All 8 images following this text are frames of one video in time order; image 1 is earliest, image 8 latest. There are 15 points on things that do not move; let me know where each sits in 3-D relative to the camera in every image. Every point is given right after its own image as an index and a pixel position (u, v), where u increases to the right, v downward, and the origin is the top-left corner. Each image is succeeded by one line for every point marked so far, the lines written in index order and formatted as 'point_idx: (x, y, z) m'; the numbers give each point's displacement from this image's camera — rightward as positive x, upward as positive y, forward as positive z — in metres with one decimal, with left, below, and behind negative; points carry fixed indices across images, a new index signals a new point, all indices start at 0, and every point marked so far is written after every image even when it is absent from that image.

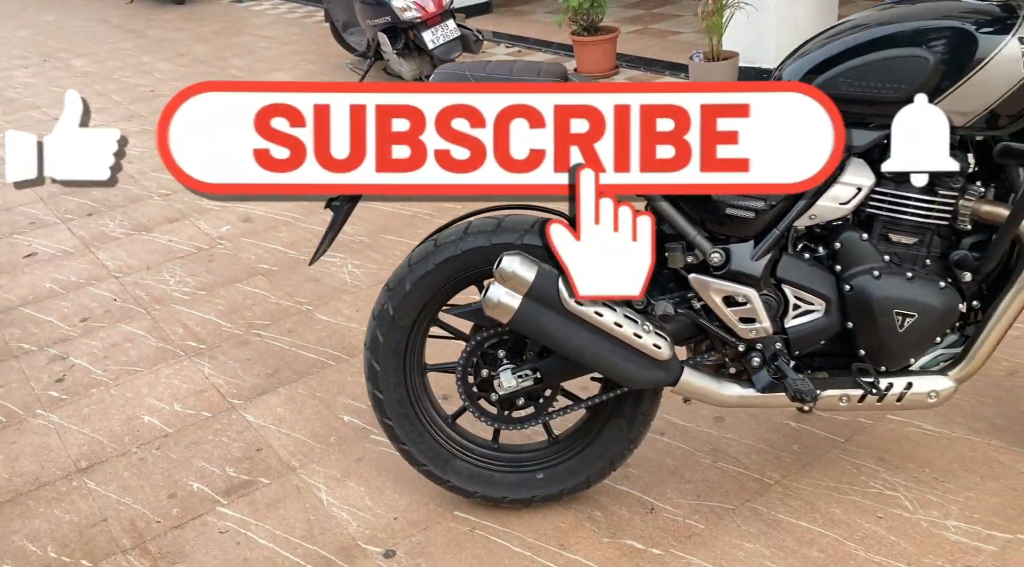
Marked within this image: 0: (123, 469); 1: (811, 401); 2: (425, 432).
0: (-1.1, -0.5, +2.8) m
1: (+0.6, -0.3, +2.2) m
2: (-0.2, -0.4, +2.5) m
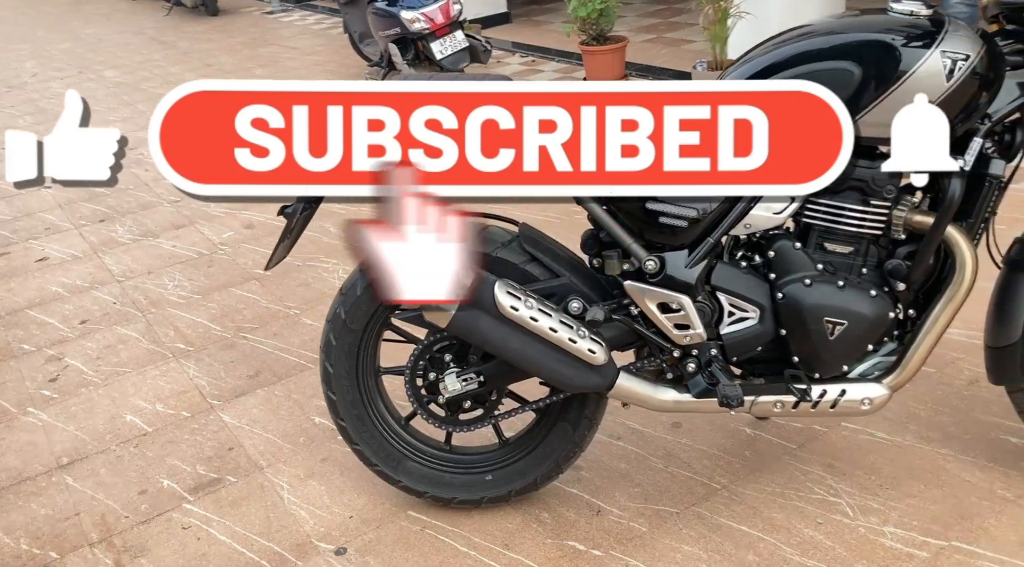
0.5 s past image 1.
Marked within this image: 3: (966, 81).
0: (-1.2, -0.5, +3.0) m
1: (+0.5, -0.3, +2.3) m
2: (-0.3, -0.4, +2.5) m
3: (+1.0, +0.4, +2.1) m
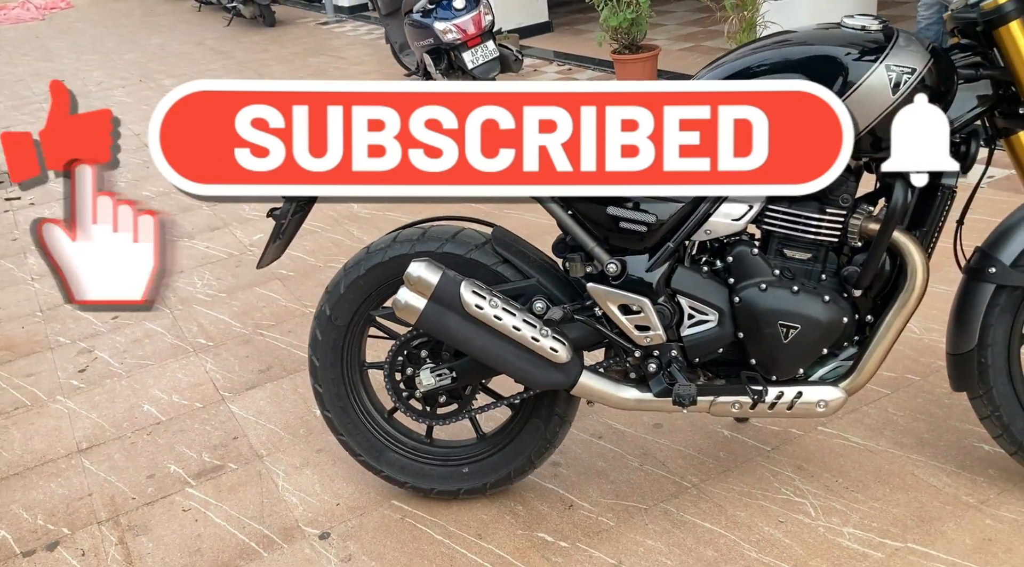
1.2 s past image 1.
0: (-1.3, -0.5, +3.2) m
1: (+0.4, -0.3, +2.3) m
2: (-0.4, -0.4, +2.7) m
3: (+0.9, +0.4, +2.2) m
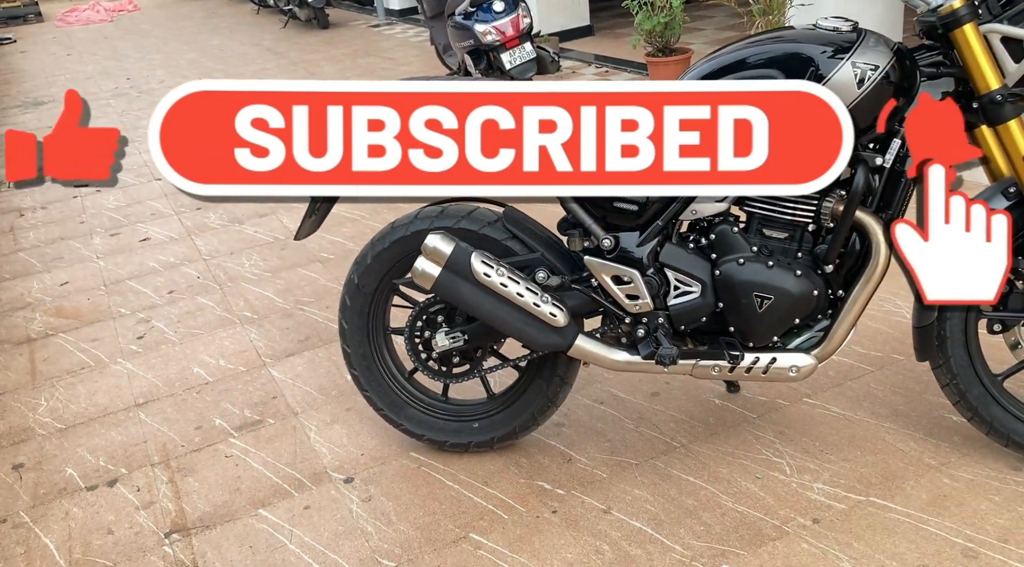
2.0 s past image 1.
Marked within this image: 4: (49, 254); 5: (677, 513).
0: (-1.2, -0.4, +3.5) m
1: (+0.4, -0.2, +2.6) m
2: (-0.4, -0.3, +3.0) m
3: (+0.9, +0.5, +2.4) m
4: (-2.4, +0.2, +5.2) m
5: (+0.4, -0.6, +2.6) m
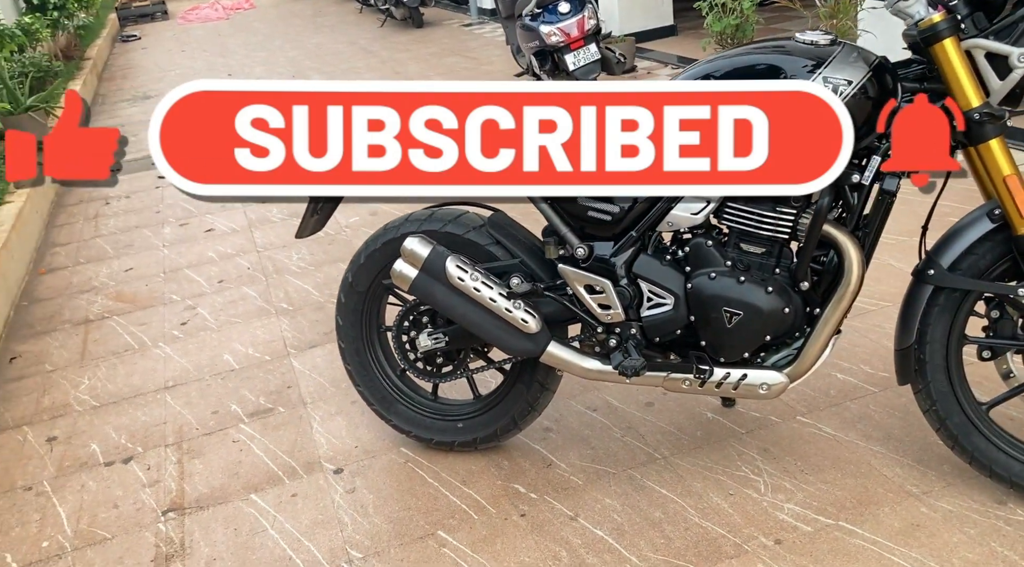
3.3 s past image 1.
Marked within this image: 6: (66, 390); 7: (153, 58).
0: (-1.2, -0.4, +3.7) m
1: (+0.3, -0.2, +2.6) m
2: (-0.4, -0.3, +3.1) m
3: (+0.8, +0.4, +2.4) m
4: (-2.2, +0.2, +5.5) m
5: (+0.3, -0.6, +2.6) m
6: (-1.7, -0.4, +3.9) m
7: (-4.4, +2.8, +12.1) m
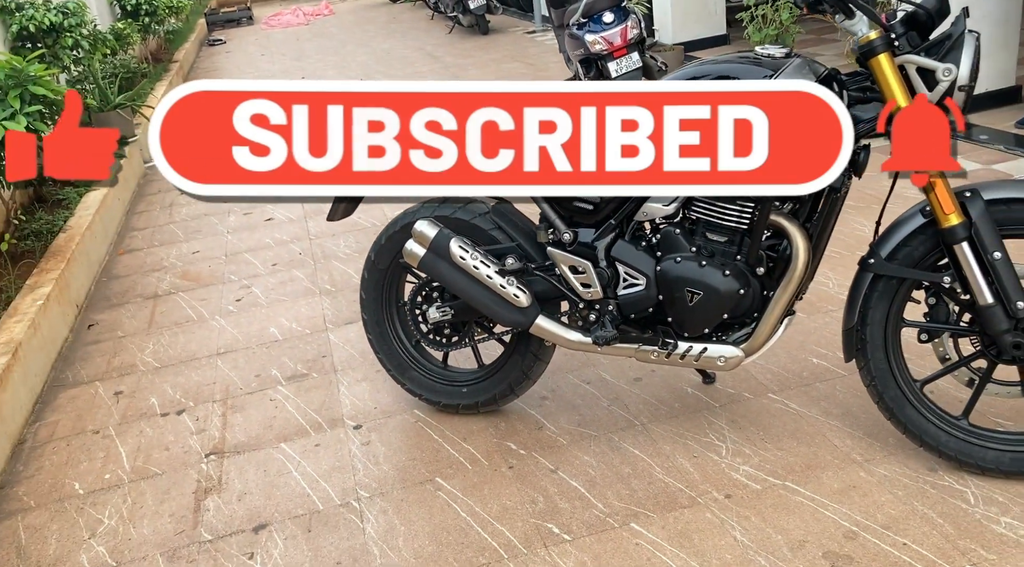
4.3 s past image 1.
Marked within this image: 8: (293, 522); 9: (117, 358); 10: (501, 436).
0: (-1.1, -0.3, +4.2) m
1: (+0.3, -0.2, +3.0) m
2: (-0.4, -0.2, +3.5) m
3: (+0.8, +0.5, +2.7) m
4: (-2.0, +0.3, +6.1) m
5: (+0.3, -0.6, +3.0) m
6: (-1.7, -0.3, +4.4) m
7: (-3.5, +2.9, +12.8) m
8: (-0.7, -0.7, +3.0) m
9: (-1.7, -0.3, +4.3) m
10: (0.0, -0.5, +3.3) m
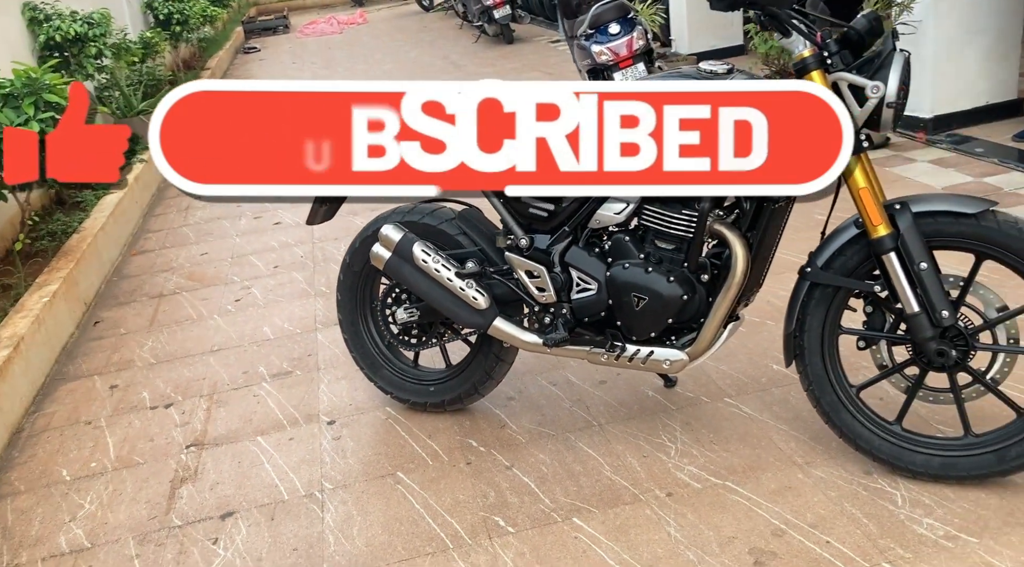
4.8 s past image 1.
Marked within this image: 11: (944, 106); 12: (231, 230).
0: (-1.2, -0.3, +4.3) m
1: (+0.2, -0.2, +3.1) m
2: (-0.5, -0.2, +3.6) m
3: (+0.6, +0.5, +2.8) m
4: (-2.0, +0.3, +6.3) m
5: (+0.2, -0.6, +3.1) m
6: (-1.7, -0.3, +4.6) m
7: (-3.2, +2.8, +13.1) m
8: (-0.8, -0.7, +3.1) m
9: (-1.8, -0.3, +4.5) m
10: (-0.2, -0.5, +3.4) m
11: (+2.6, +1.1, +6.0) m
12: (-1.7, +0.3, +6.2) m
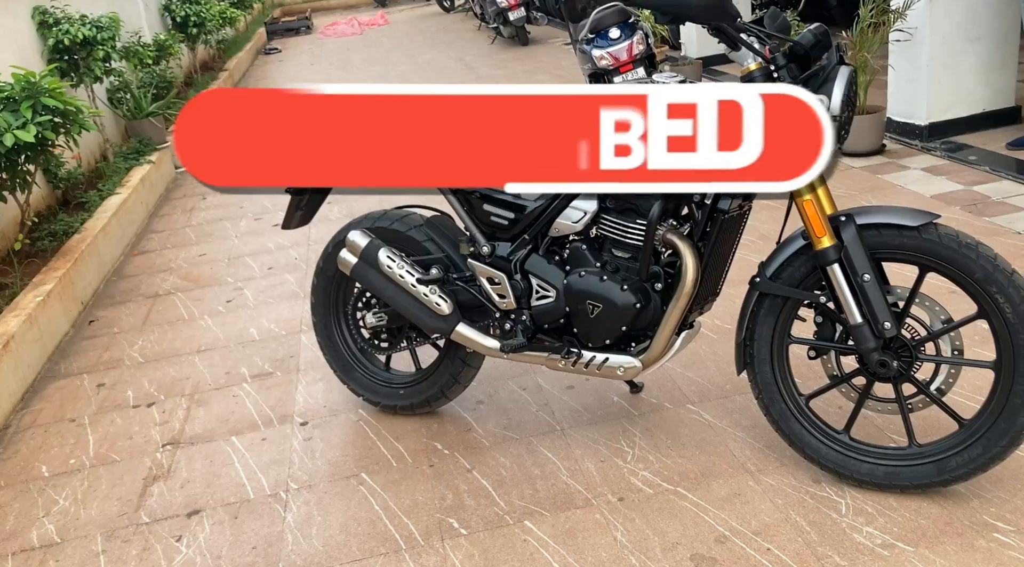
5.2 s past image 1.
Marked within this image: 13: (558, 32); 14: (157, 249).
0: (-1.3, -0.3, +4.4) m
1: (0.0, -0.2, +3.1) m
2: (-0.6, -0.2, +3.7) m
3: (+0.5, +0.4, +2.8) m
4: (-2.0, +0.3, +6.4) m
5: (0.0, -0.6, +3.2) m
6: (-1.8, -0.3, +4.7) m
7: (-3.0, +2.9, +13.2) m
8: (-0.9, -0.7, +3.2) m
9: (-1.9, -0.3, +4.7) m
10: (-0.3, -0.5, +3.5) m
11: (+2.6, +1.0, +6.0) m
12: (-1.8, +0.3, +6.3) m
13: (+0.6, +3.2, +12.6) m
14: (-2.2, +0.2, +6.2) m
